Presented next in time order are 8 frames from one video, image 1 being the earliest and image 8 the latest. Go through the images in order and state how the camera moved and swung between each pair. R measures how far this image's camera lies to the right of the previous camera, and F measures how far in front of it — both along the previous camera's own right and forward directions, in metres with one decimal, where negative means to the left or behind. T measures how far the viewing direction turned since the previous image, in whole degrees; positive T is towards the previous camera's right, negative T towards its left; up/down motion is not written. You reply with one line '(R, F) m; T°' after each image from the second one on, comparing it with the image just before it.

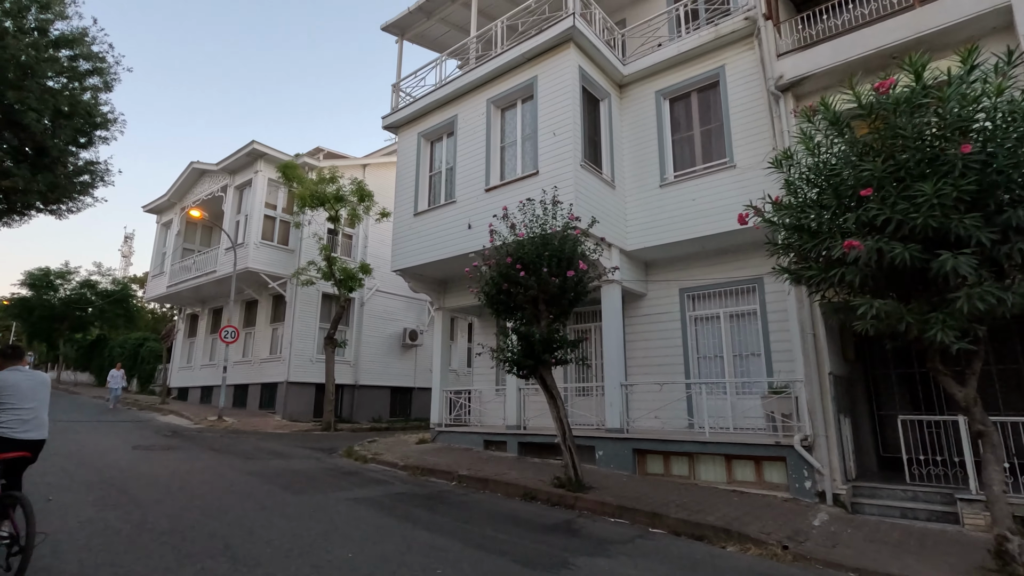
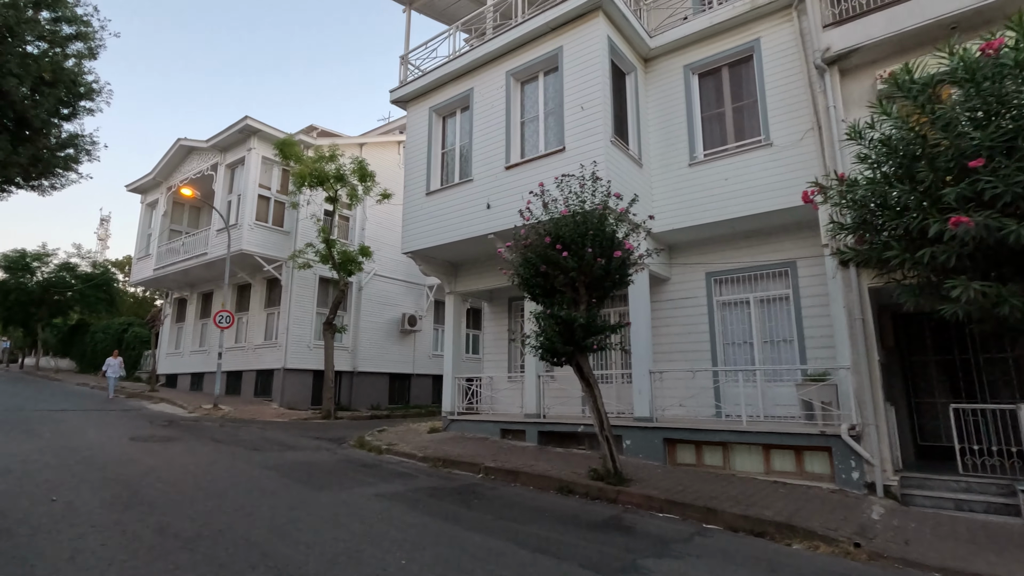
(-0.8, +0.5) m; +2°
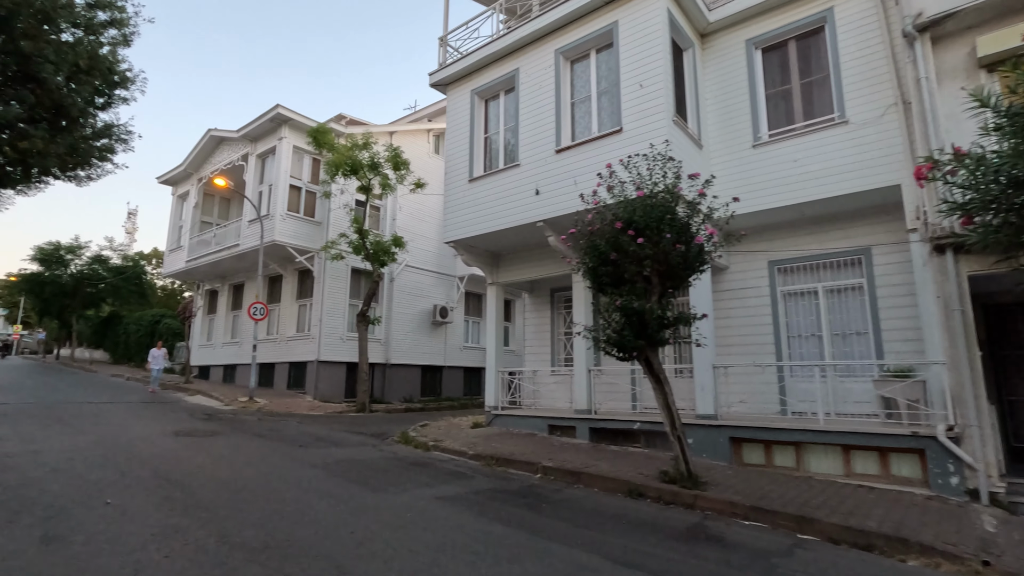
(-0.7, +0.5) m; -2°
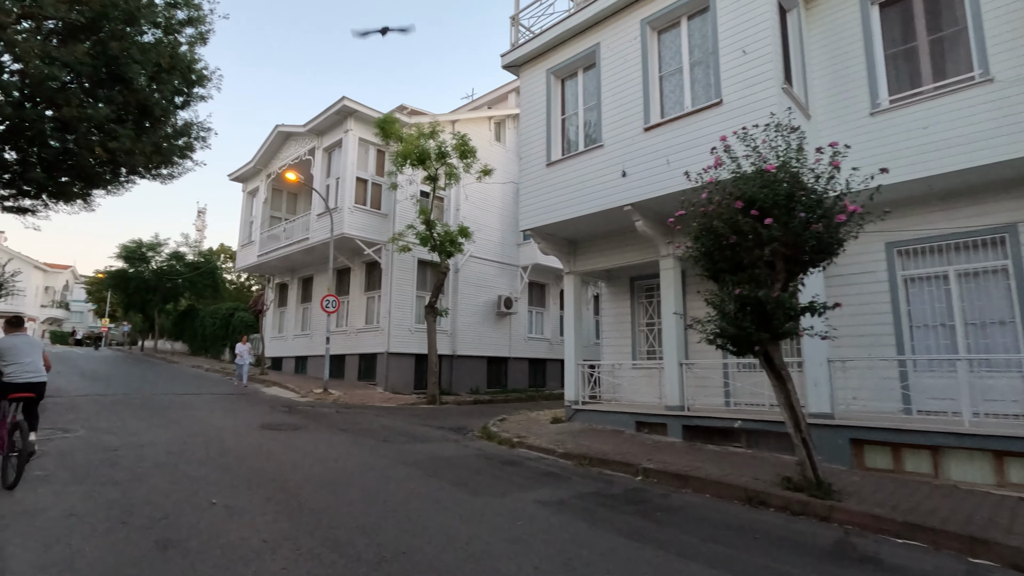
(-0.7, +0.5) m; -5°
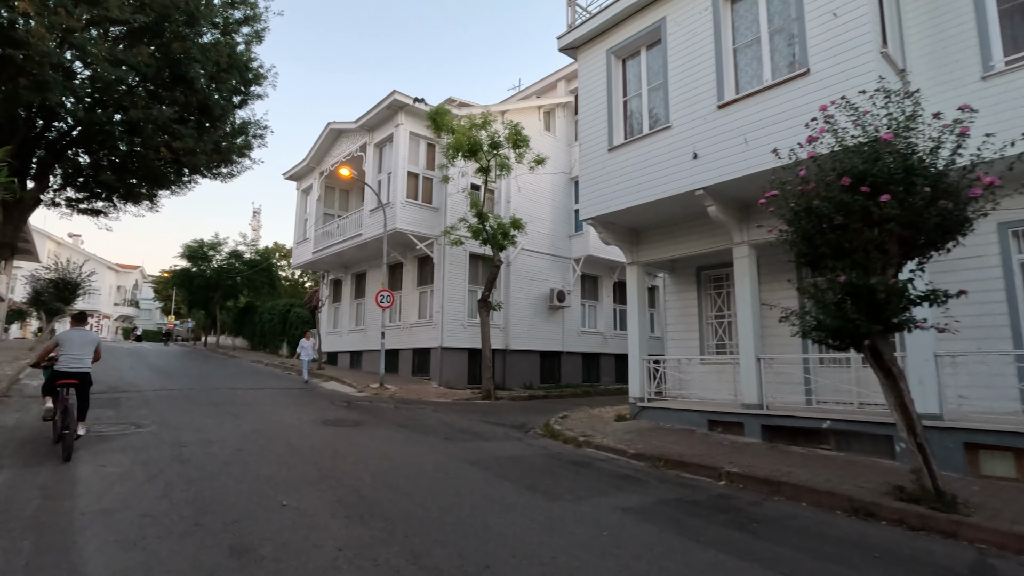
(-0.4, +0.4) m; -5°
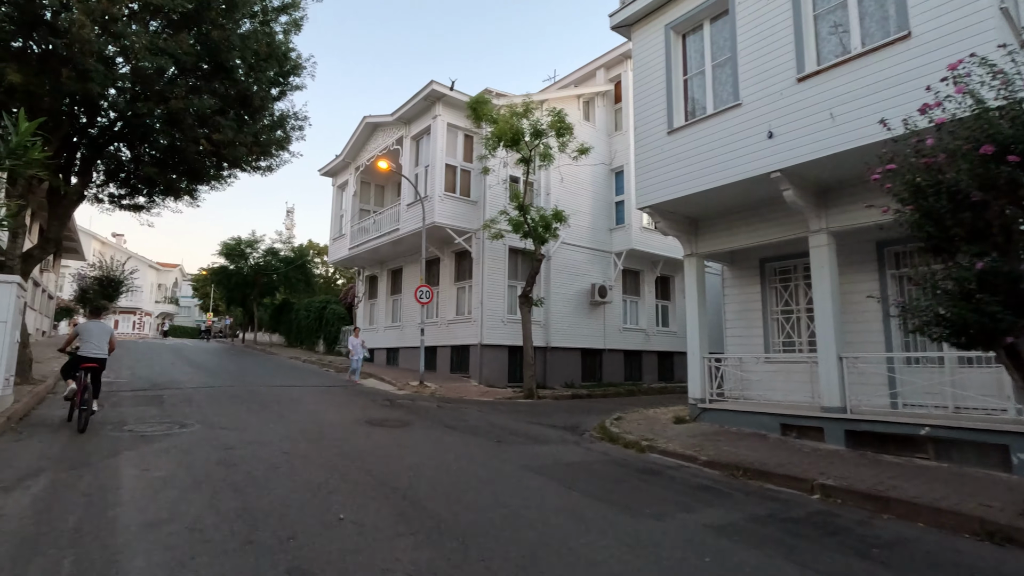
(-0.5, +0.6) m; -3°
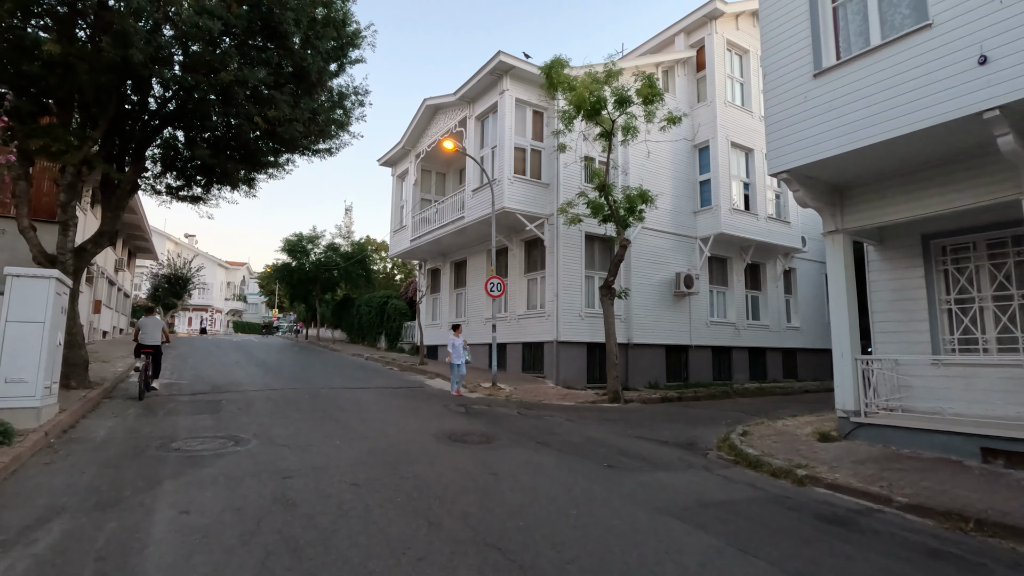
(-0.8, +1.7) m; -6°
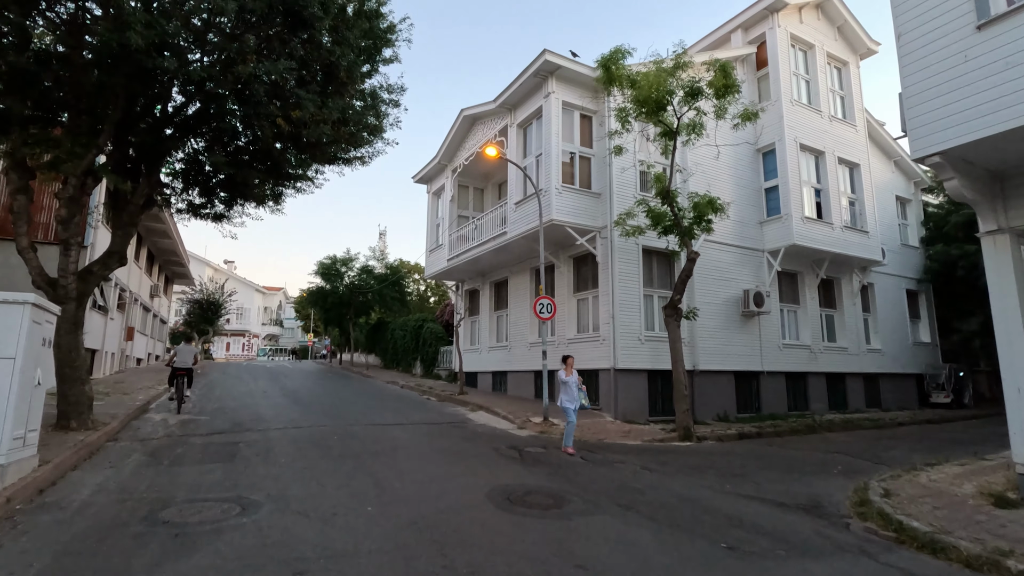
(-0.5, +1.7) m; -3°
